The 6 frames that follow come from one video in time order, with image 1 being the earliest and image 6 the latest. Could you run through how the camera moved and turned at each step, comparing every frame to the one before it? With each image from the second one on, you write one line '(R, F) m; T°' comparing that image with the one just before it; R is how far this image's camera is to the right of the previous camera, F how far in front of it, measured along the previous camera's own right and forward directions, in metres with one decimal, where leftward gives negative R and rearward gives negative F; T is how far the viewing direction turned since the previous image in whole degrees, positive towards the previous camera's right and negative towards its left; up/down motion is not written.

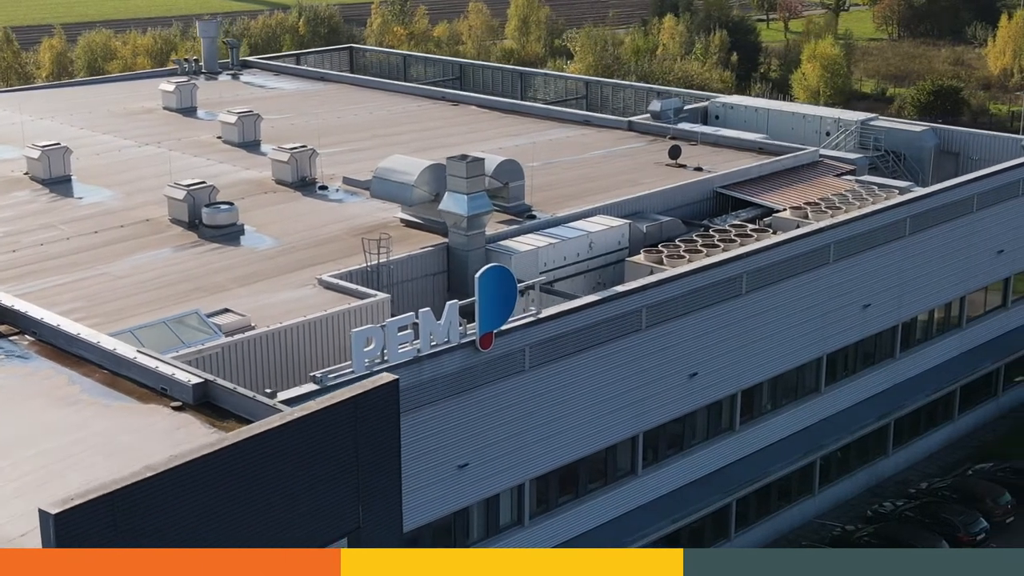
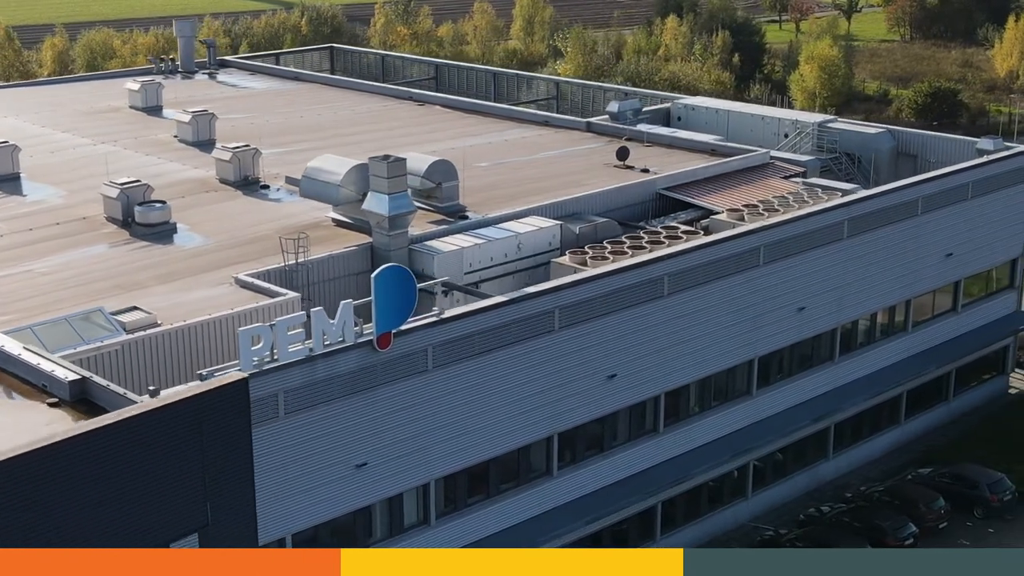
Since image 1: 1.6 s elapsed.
(+2.4, 0.0) m; -1°
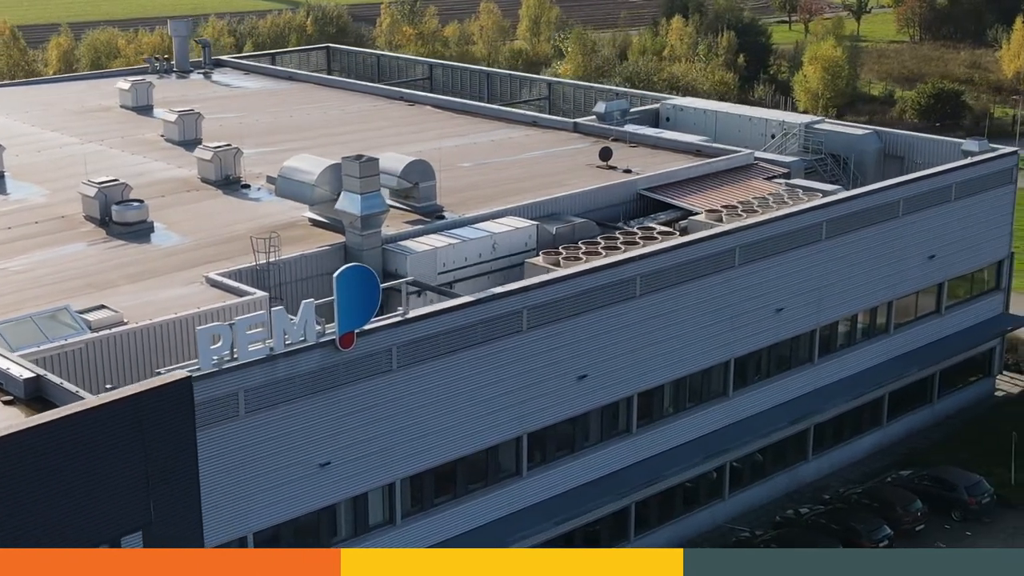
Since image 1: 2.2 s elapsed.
(+1.0, 0.0) m; 0°
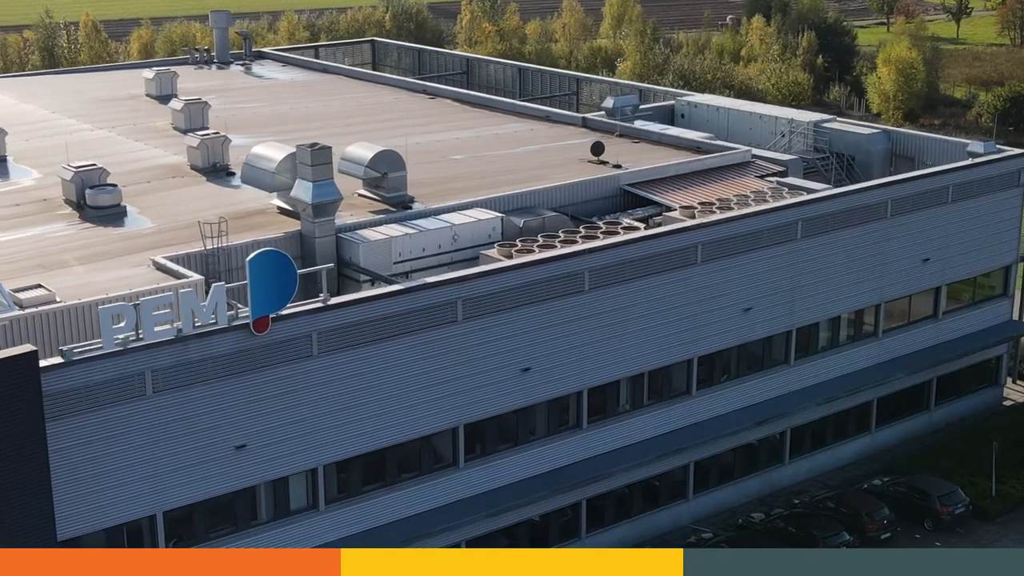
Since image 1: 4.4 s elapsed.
(+3.6, +0.2) m; -4°
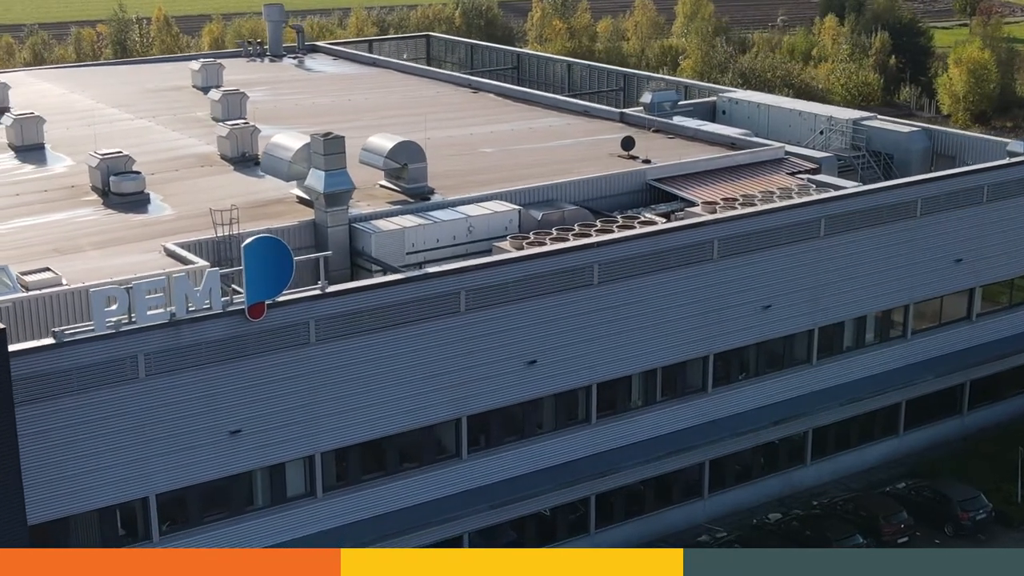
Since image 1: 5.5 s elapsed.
(+1.6, +0.2) m; -3°
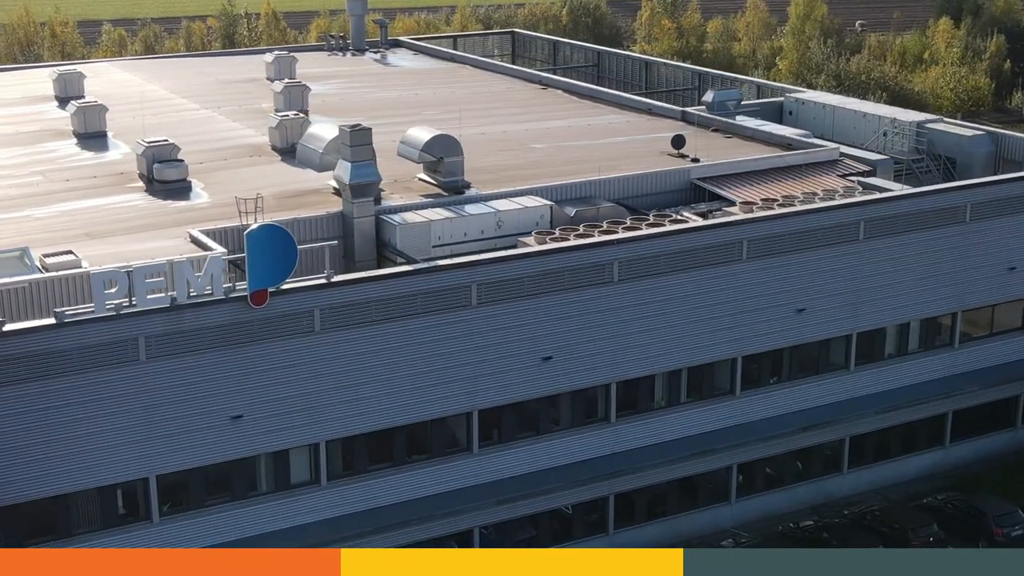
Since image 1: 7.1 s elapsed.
(+2.3, +0.2) m; -5°
